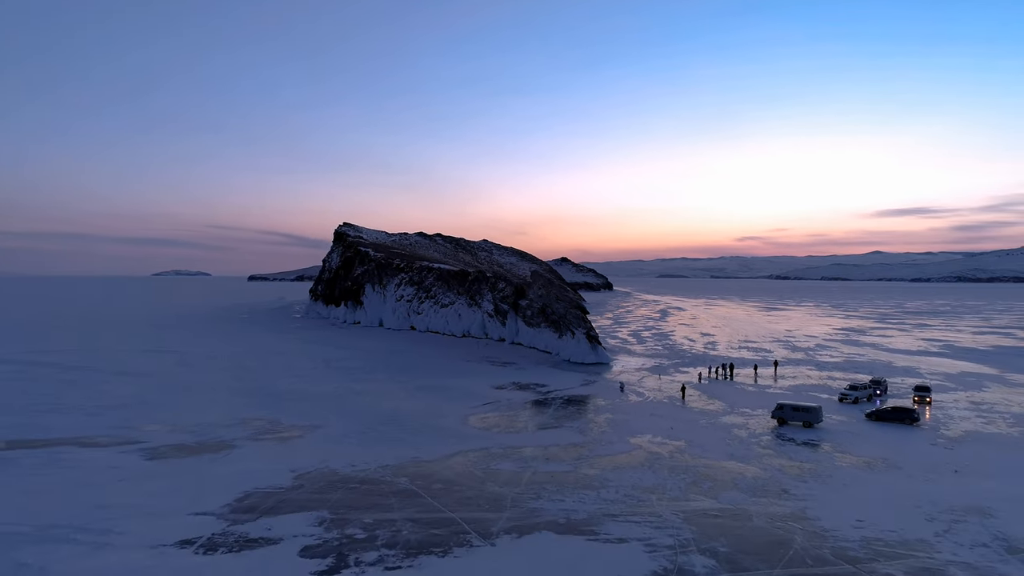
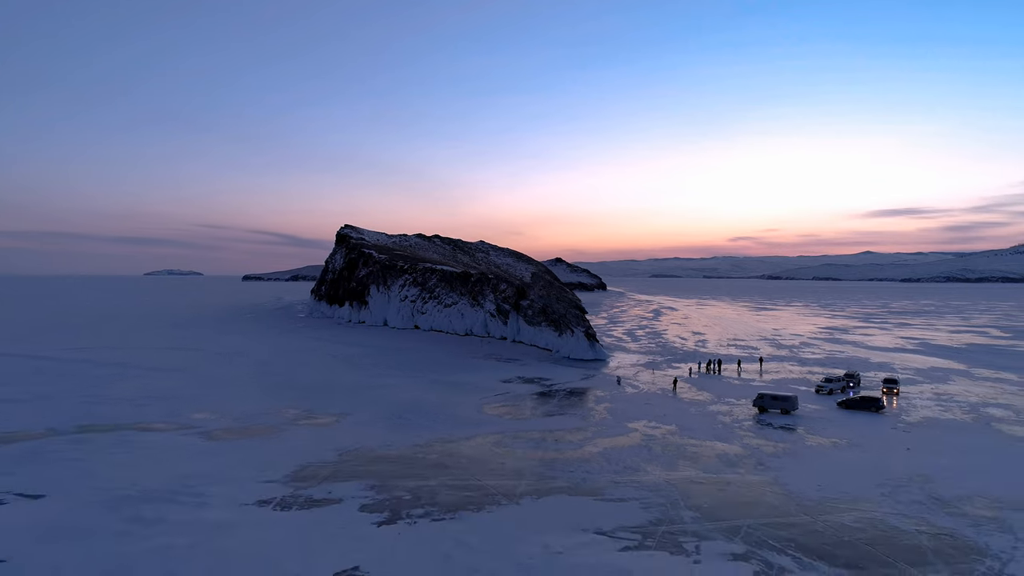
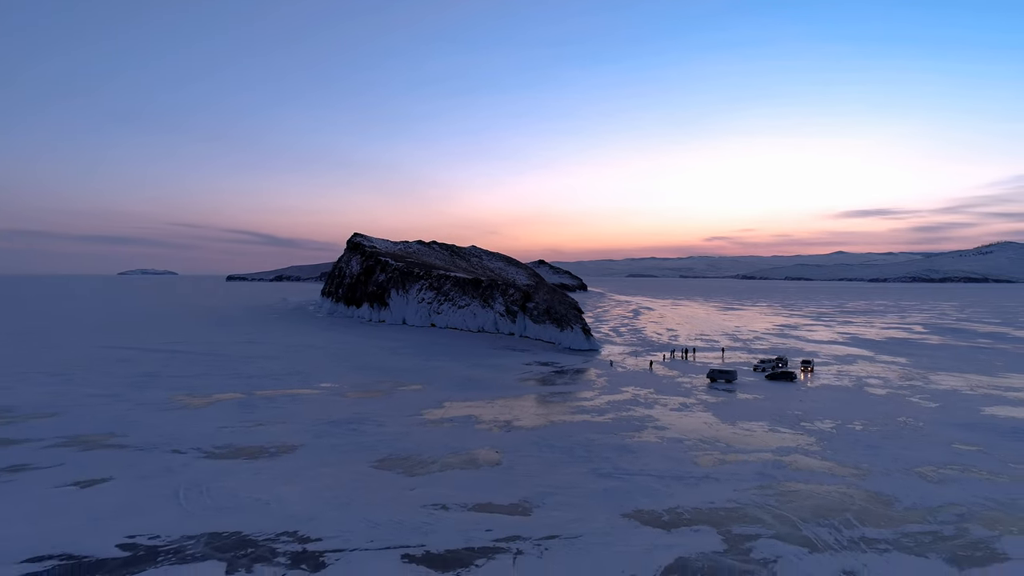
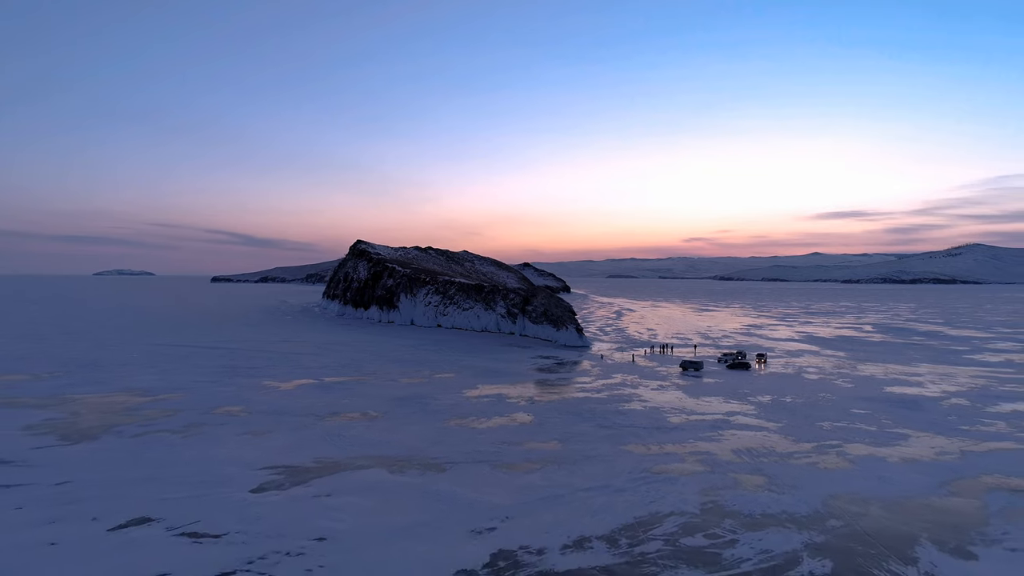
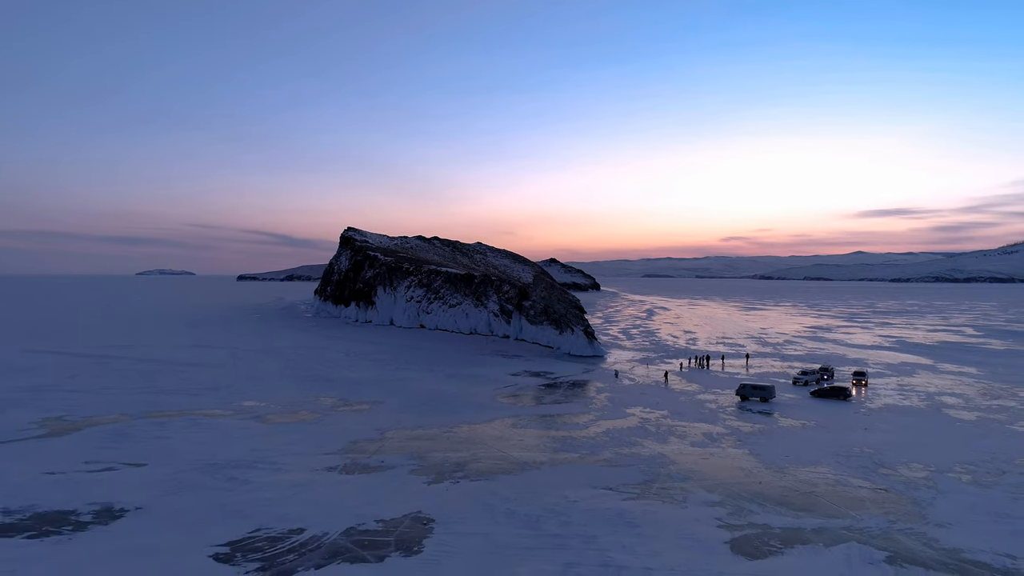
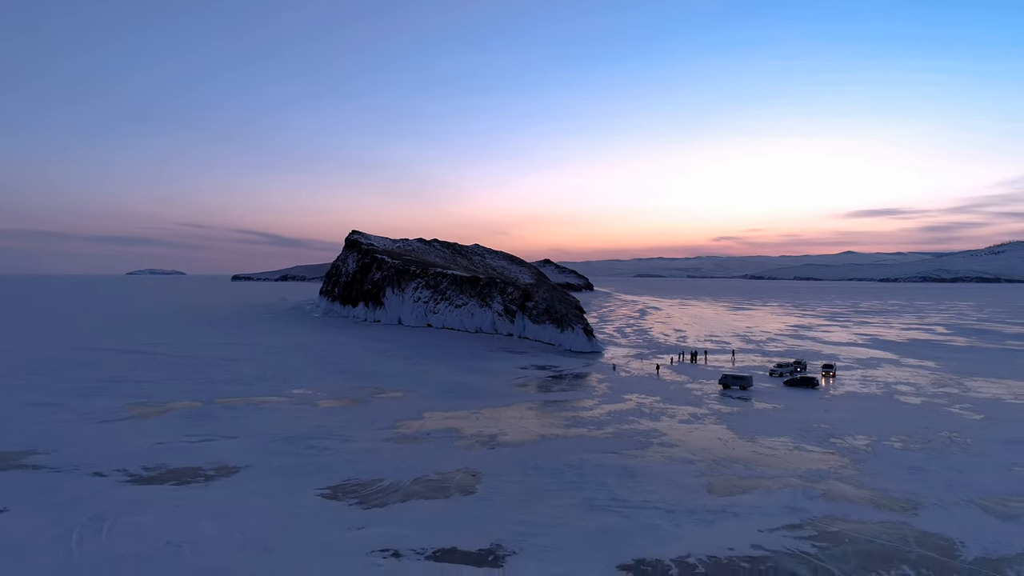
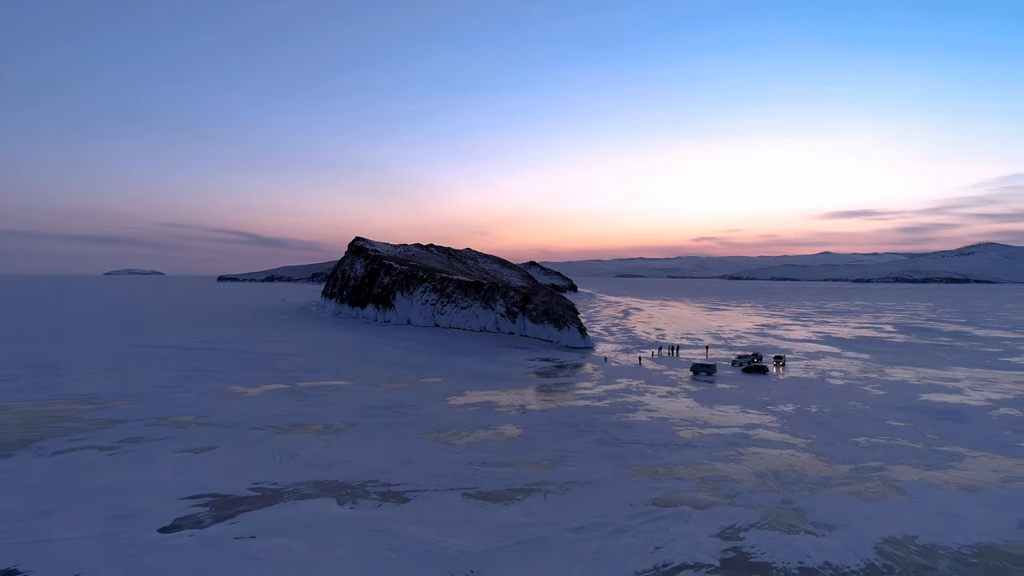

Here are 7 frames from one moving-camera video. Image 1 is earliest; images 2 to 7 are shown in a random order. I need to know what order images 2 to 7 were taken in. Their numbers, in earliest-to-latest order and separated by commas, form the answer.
2, 5, 6, 3, 7, 4
